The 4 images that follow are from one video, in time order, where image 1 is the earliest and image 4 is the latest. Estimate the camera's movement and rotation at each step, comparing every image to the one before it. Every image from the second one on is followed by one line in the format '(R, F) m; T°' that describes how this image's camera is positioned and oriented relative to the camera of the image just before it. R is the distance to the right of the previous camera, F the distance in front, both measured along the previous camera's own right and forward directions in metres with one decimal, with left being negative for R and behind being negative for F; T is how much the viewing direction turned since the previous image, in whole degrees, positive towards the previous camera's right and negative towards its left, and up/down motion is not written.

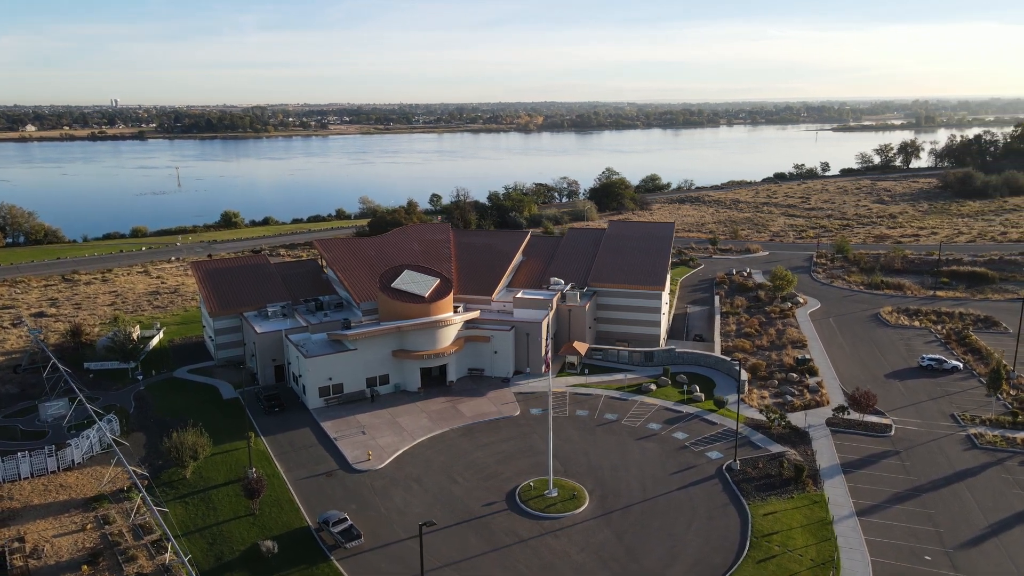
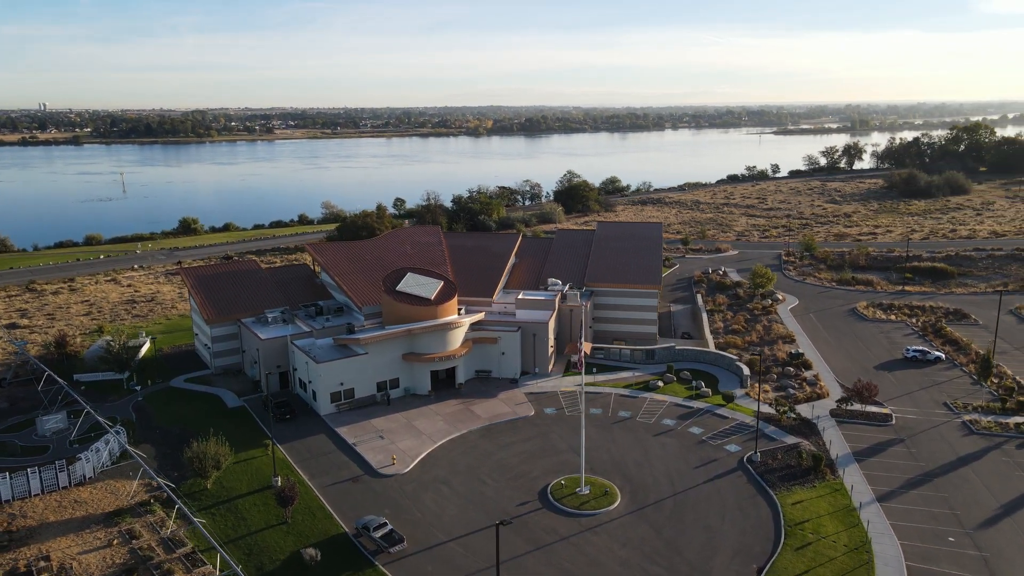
(-3.4, 0.0) m; +4°
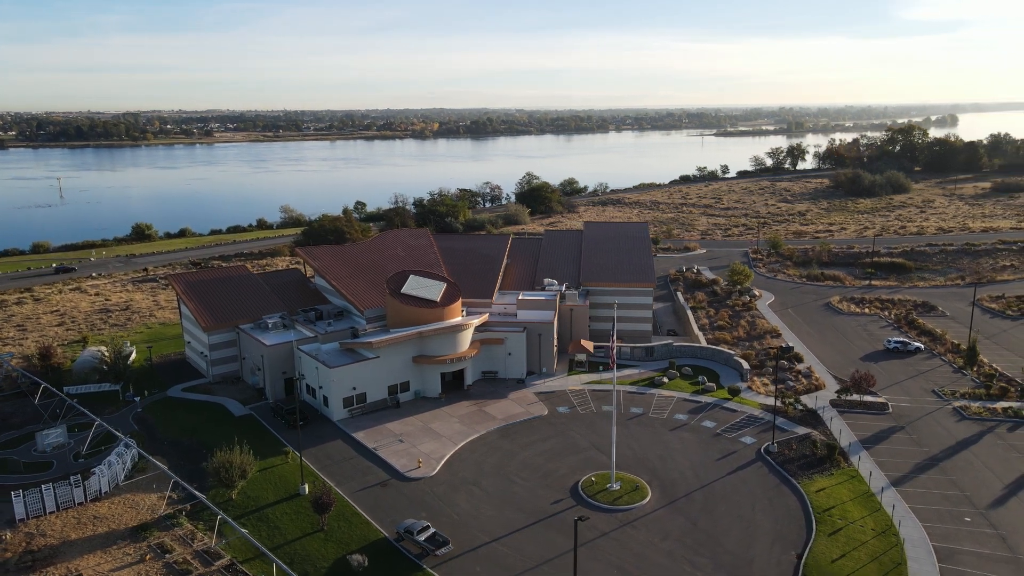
(-3.6, 0.0) m; +4°
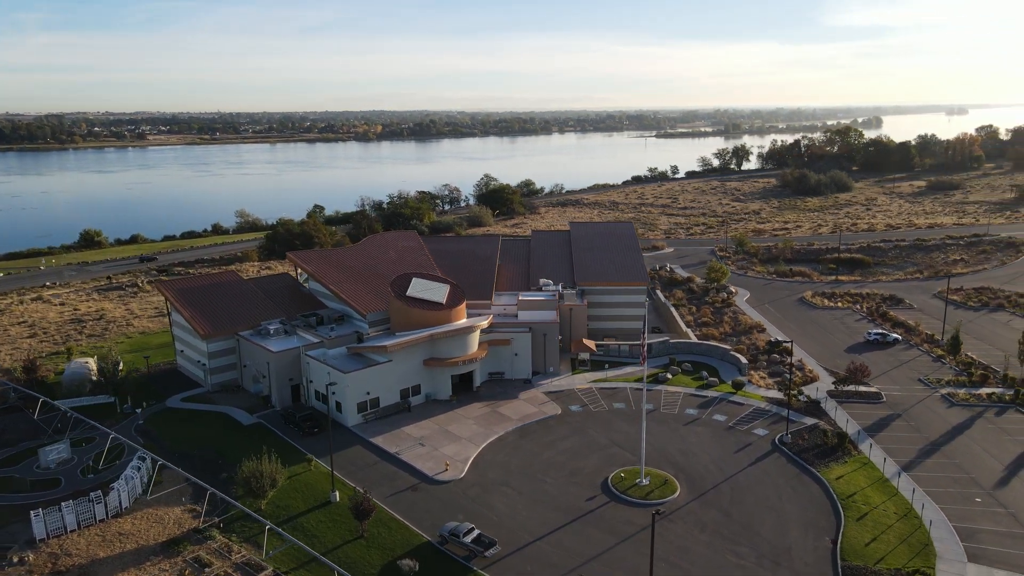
(-3.7, 0.0) m; +4°
